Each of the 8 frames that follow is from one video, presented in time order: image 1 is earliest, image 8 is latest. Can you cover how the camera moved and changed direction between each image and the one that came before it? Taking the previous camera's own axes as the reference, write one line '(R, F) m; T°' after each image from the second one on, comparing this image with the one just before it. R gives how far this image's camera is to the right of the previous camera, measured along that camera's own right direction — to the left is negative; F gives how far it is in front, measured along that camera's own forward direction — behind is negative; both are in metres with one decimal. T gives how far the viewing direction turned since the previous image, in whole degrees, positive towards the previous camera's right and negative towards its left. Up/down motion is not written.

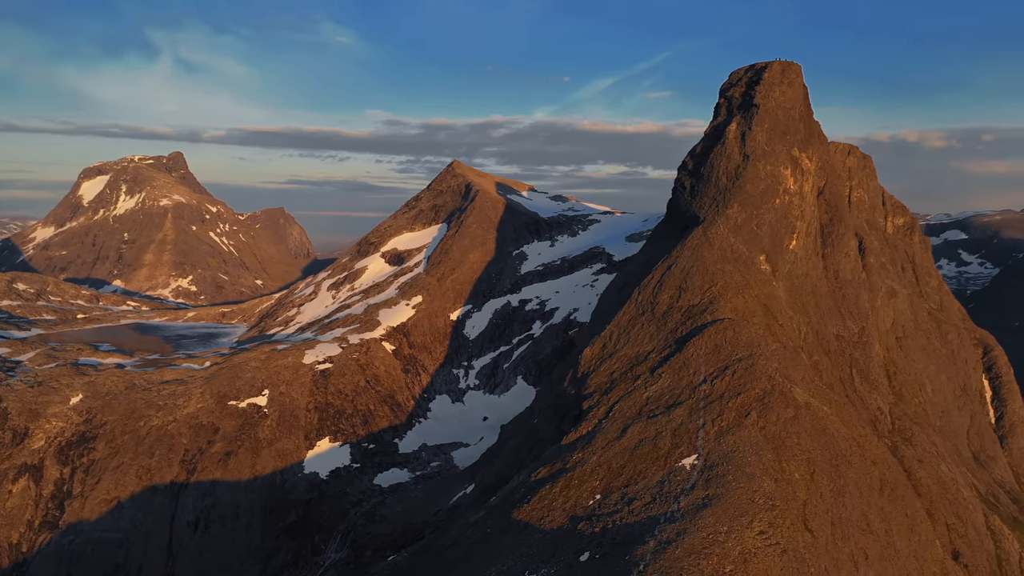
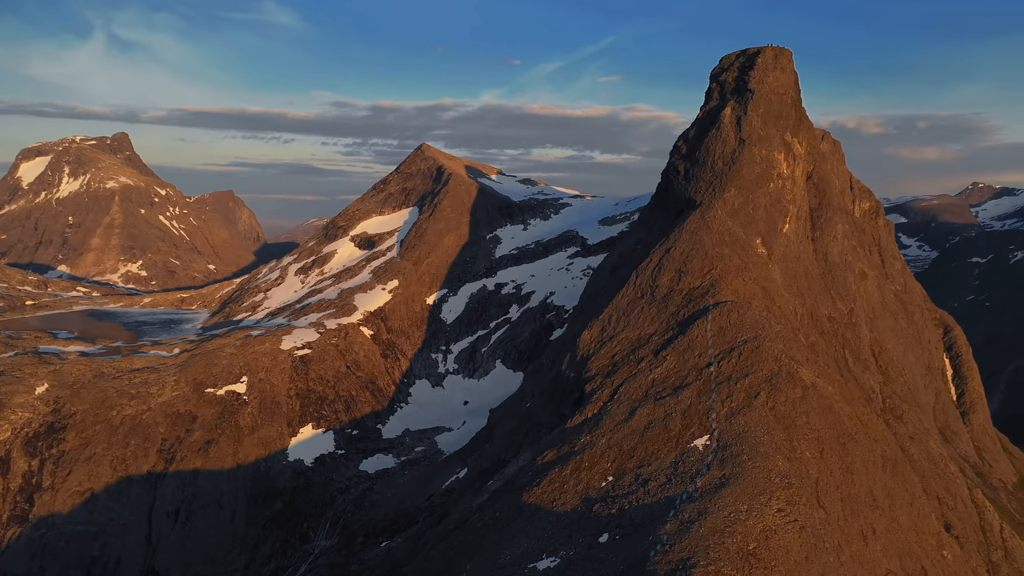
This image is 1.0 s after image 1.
(-2.1, +0.3) m; +3°
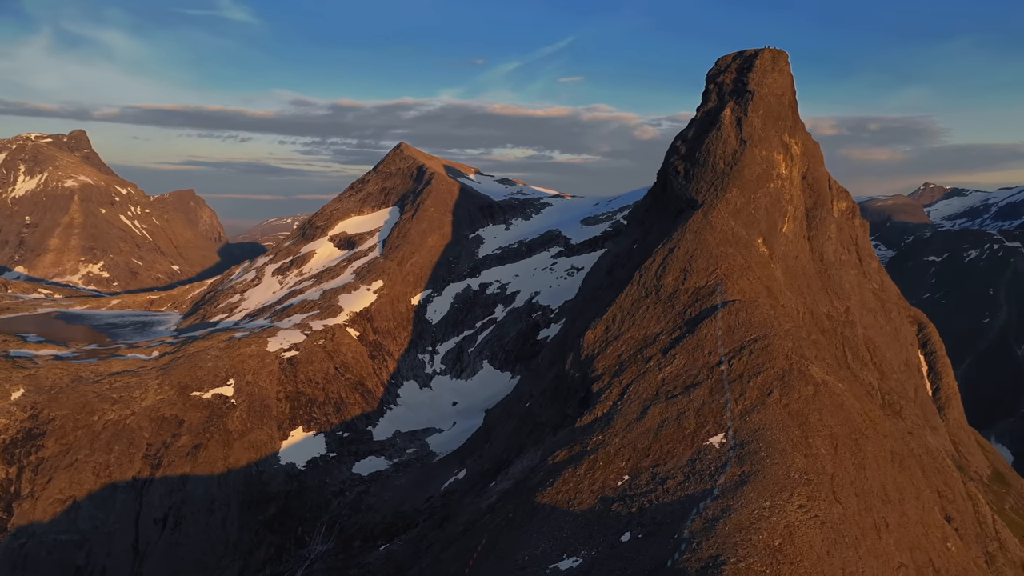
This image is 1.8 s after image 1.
(-1.8, +0.2) m; +2°
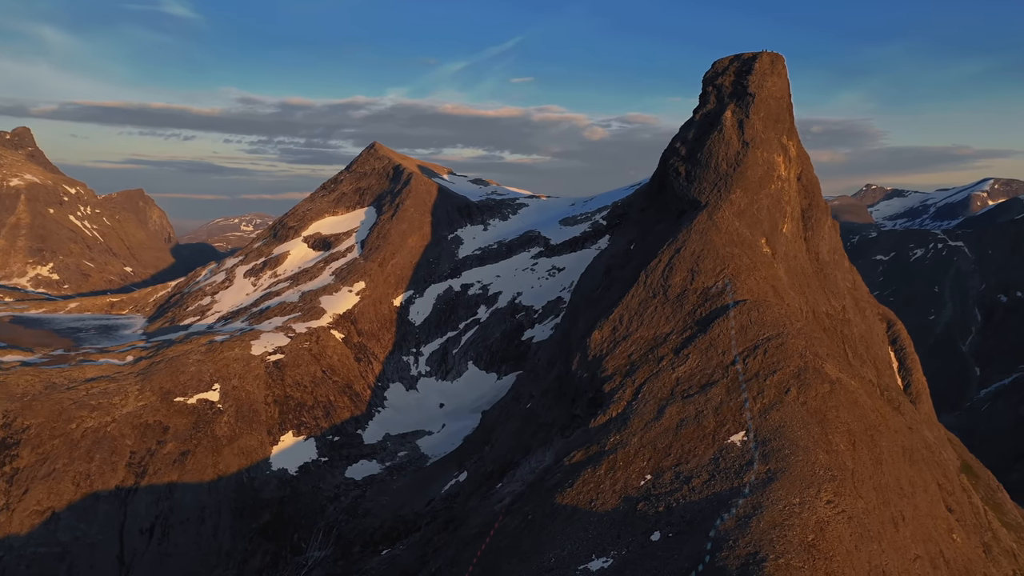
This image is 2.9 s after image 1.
(-2.4, +0.2) m; +3°
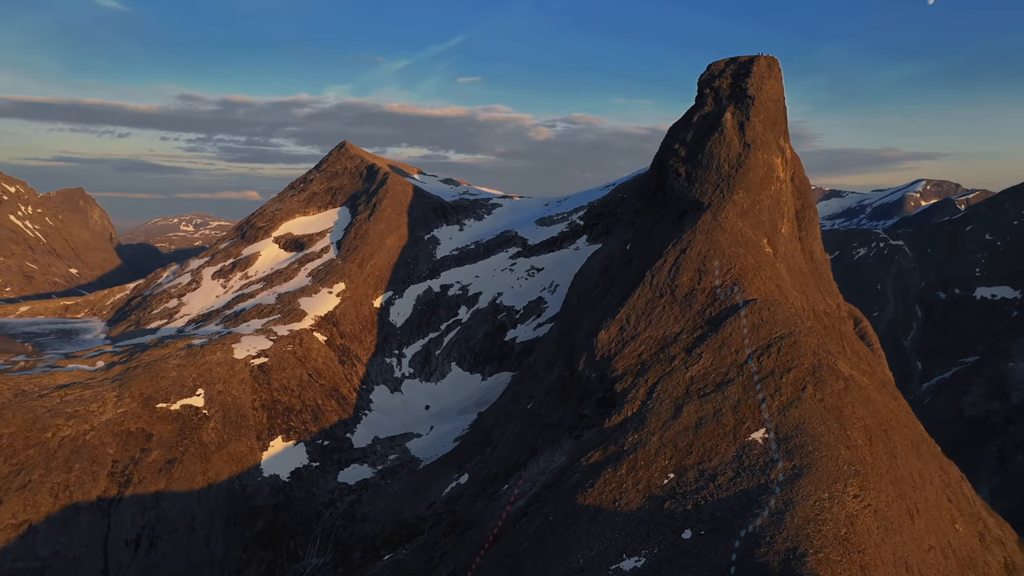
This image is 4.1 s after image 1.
(-2.6, +0.2) m; +3°
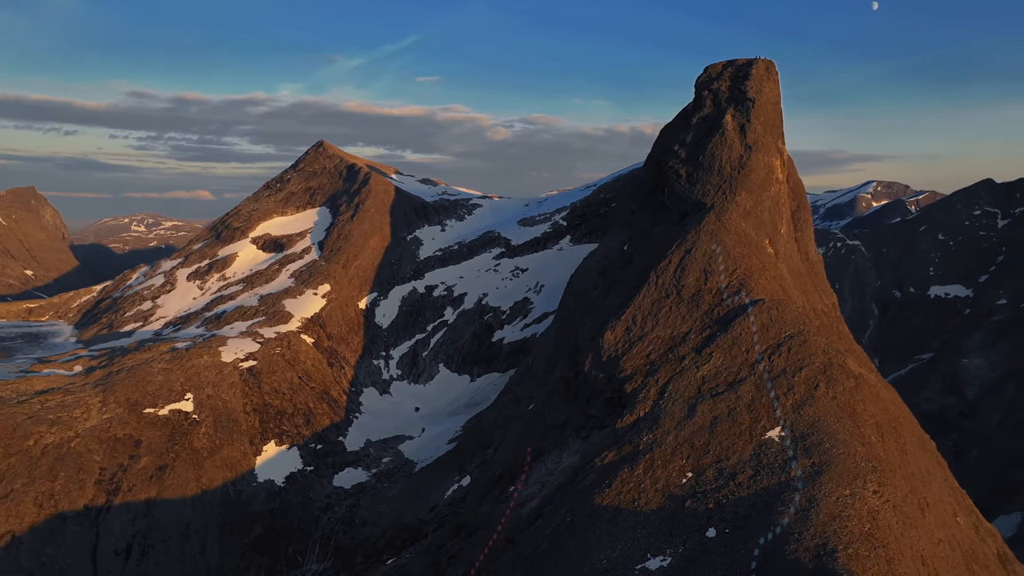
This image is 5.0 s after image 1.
(-2.0, +0.1) m; +3°
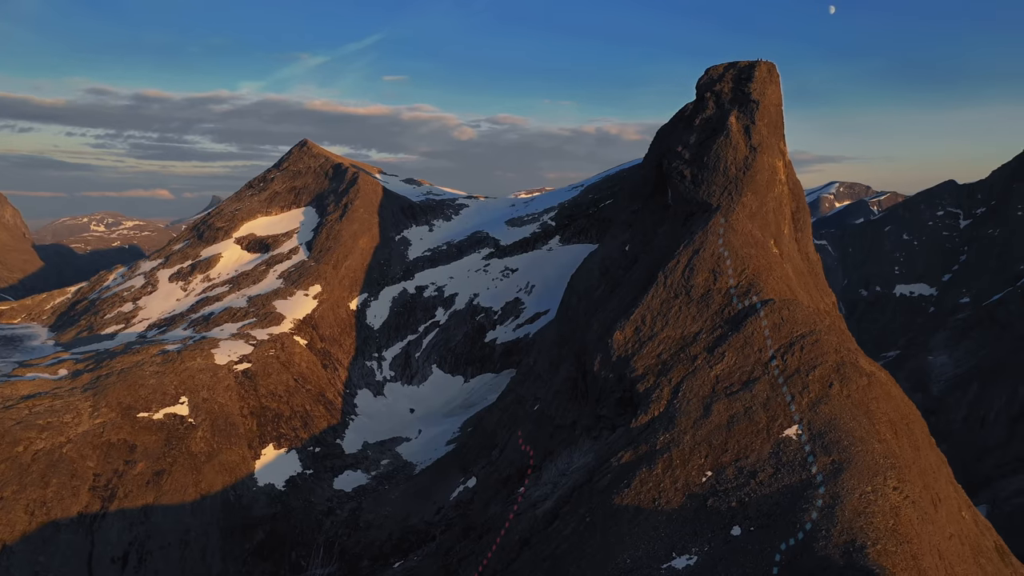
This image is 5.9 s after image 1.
(-1.8, +0.1) m; +2°
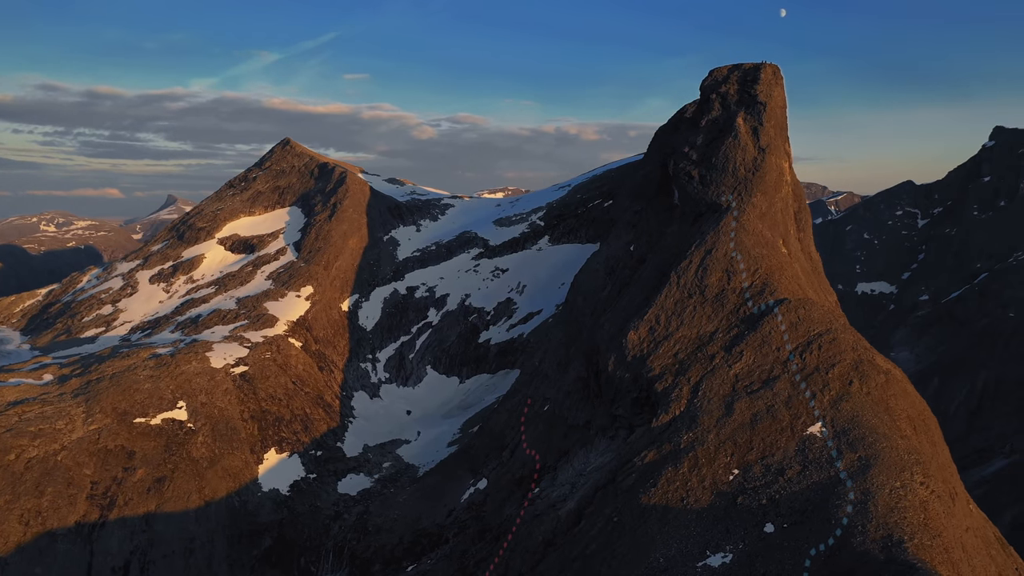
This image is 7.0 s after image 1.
(-2.3, +0.1) m; +2°
